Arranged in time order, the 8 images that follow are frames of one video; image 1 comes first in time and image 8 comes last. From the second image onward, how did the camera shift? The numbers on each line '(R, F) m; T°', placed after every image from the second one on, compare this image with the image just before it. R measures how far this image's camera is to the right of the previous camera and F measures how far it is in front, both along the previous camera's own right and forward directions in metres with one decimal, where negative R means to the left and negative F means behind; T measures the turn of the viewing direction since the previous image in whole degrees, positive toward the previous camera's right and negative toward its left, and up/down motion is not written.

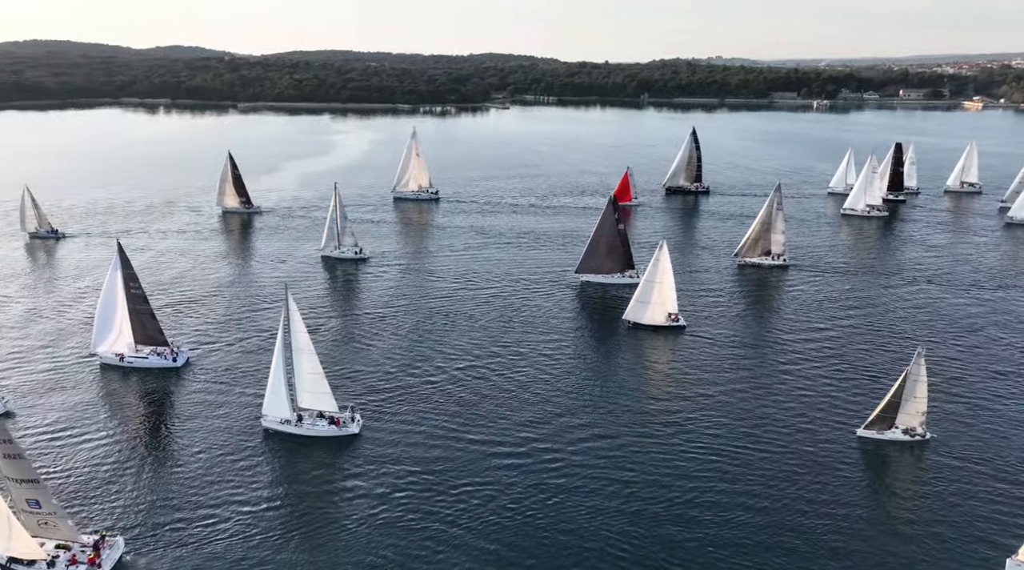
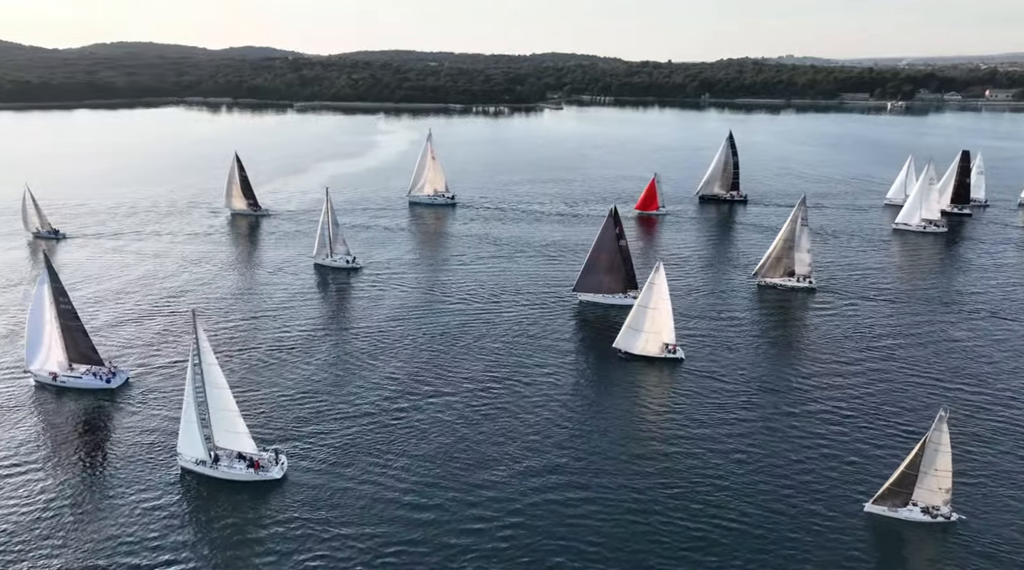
(+6.3, +7.6) m; -5°
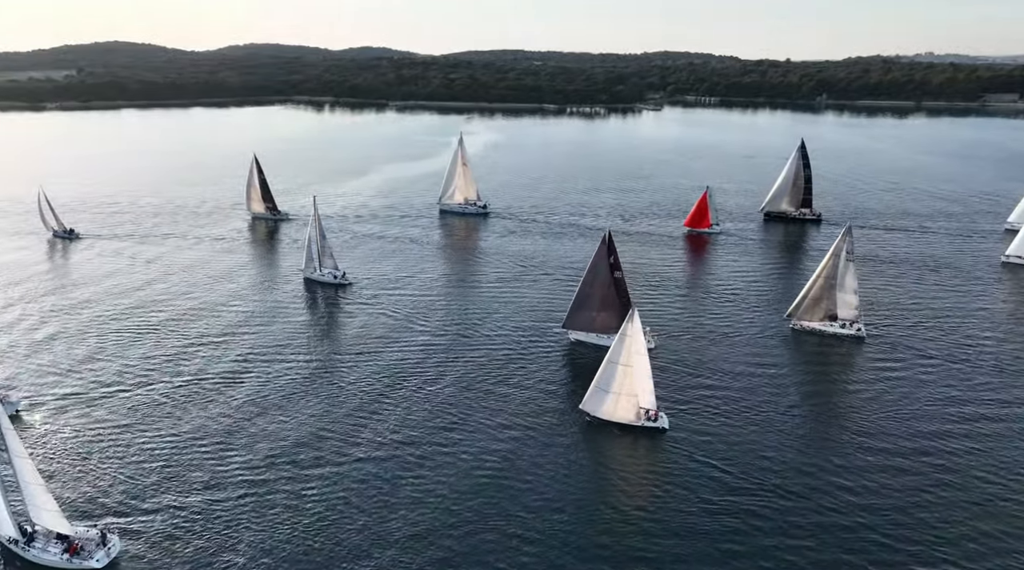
(+9.1, +11.7) m; -9°
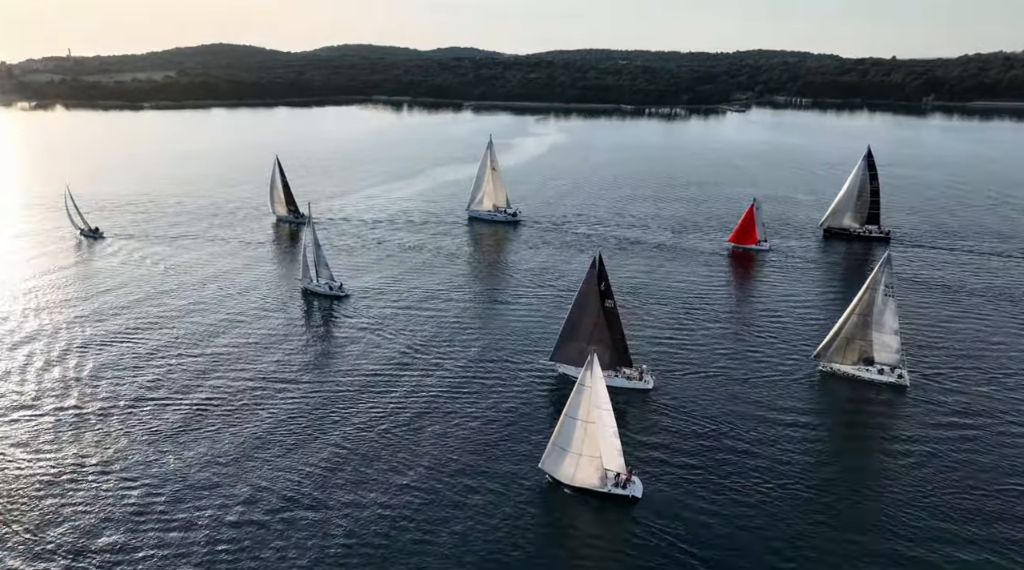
(+6.4, +7.0) m; -7°
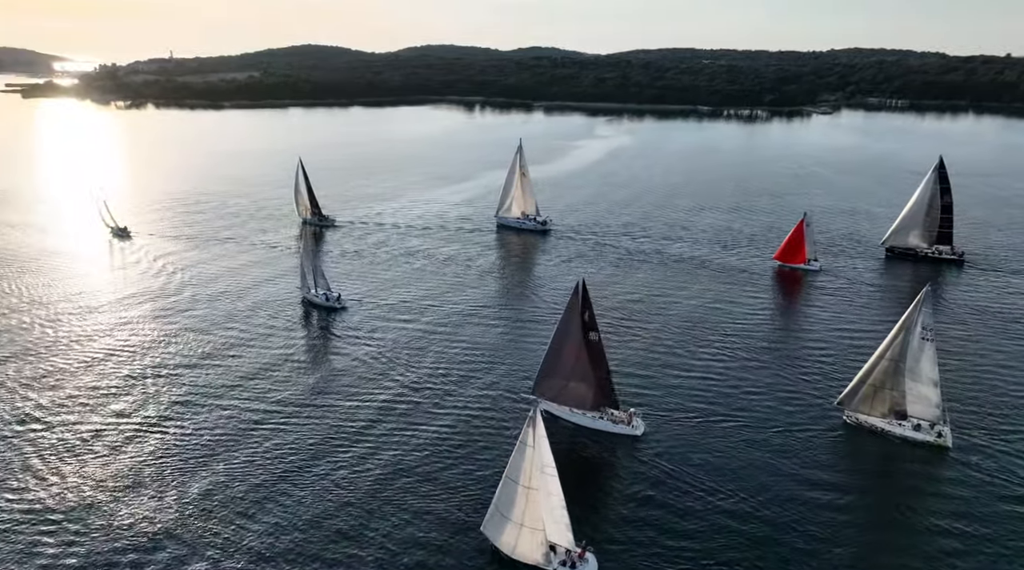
(+5.4, +5.6) m; -6°
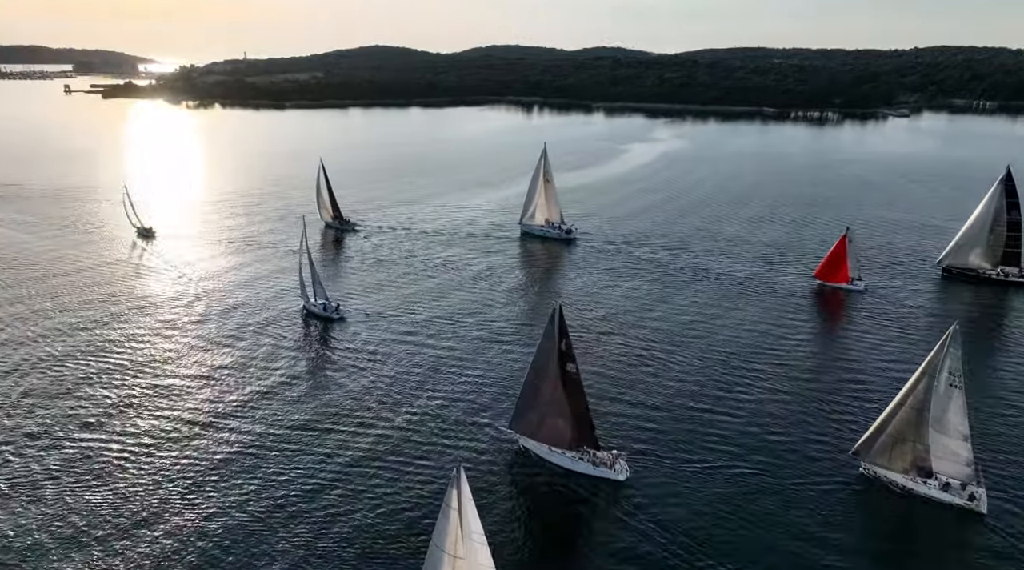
(+4.1, +4.1) m; -5°
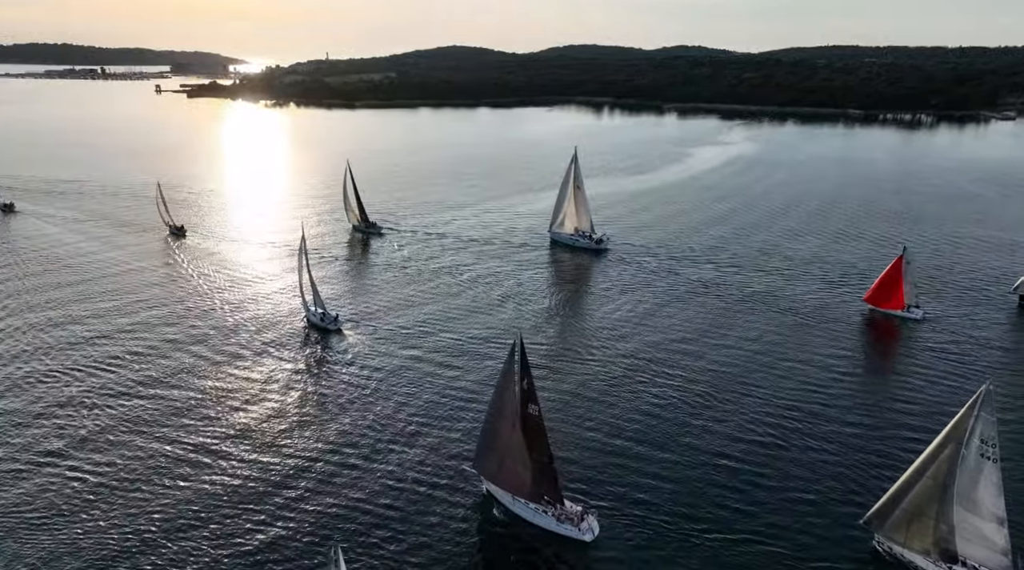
(+4.4, +4.6) m; -6°
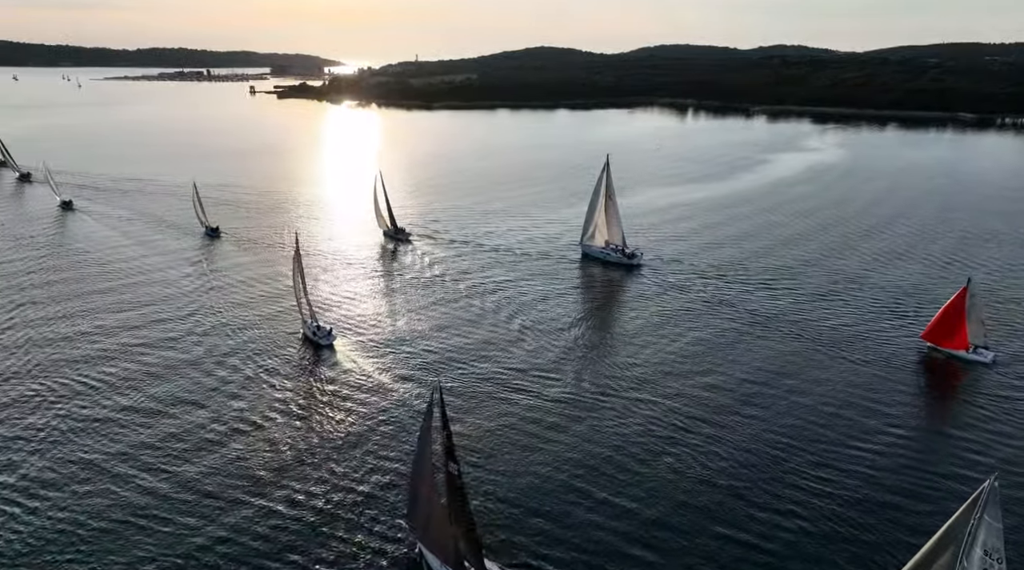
(+4.8, +5.1) m; -7°
